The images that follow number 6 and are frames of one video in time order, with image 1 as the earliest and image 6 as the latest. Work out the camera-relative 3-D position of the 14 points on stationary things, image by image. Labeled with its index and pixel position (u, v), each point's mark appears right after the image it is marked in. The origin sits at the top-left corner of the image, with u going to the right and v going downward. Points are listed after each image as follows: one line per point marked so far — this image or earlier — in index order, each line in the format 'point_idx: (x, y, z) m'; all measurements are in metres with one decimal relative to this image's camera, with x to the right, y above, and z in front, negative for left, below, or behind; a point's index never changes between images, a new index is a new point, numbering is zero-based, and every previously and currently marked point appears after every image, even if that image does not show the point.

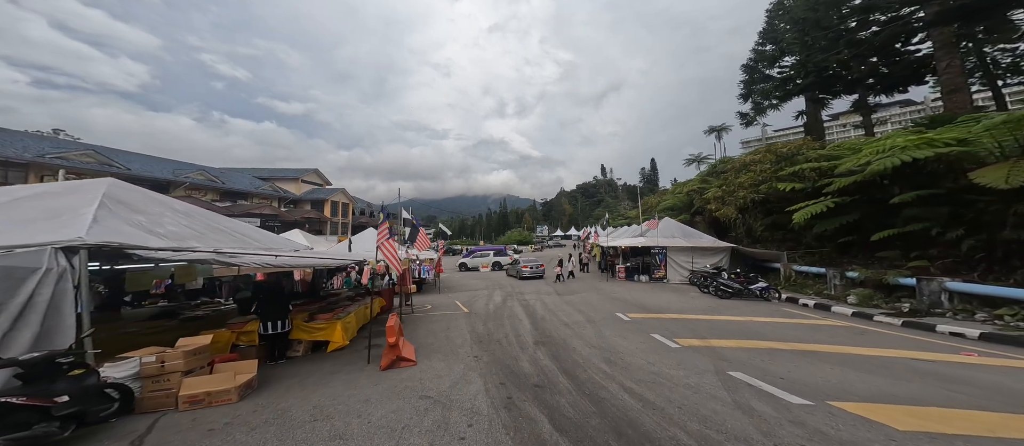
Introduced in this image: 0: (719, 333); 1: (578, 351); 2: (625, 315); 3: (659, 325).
0: (+5.1, -2.7, +8.1) m
1: (+1.4, -2.8, +7.1) m
2: (+4.0, -3.2, +11.3) m
3: (+4.3, -3.0, +9.5) m
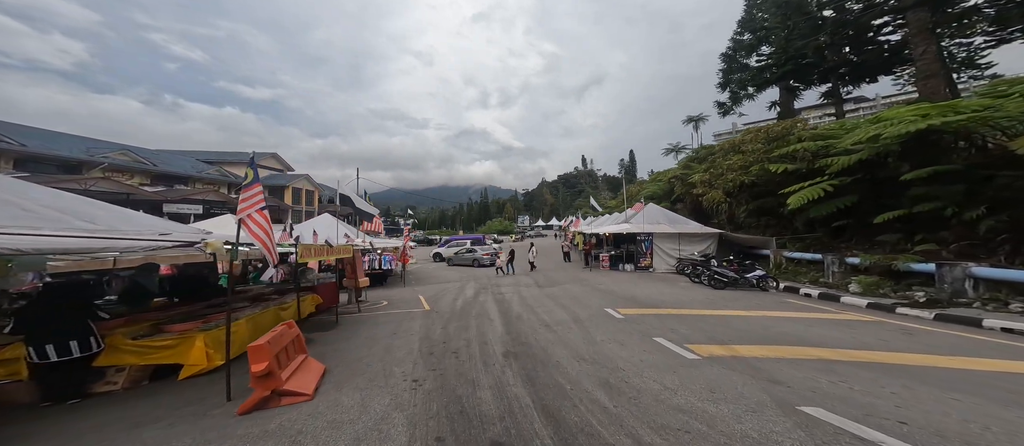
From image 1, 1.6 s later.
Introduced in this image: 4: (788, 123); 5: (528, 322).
0: (+4.4, -2.2, +6.4) m
1: (+0.8, -2.3, +5.2) m
2: (+3.1, -2.6, +9.5) m
3: (+3.5, -2.4, +7.8) m
4: (+15.2, +5.3, +17.7) m
5: (+0.5, -2.7, +8.6) m
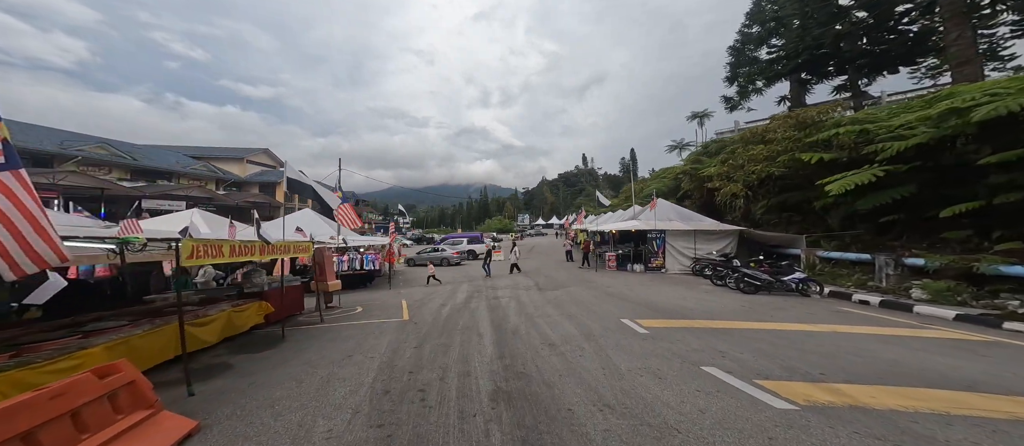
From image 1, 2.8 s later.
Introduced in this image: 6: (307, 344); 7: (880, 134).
0: (+4.3, -1.9, +4.6) m
1: (+0.7, -2.1, +3.3) m
2: (+3.0, -2.4, +7.7) m
3: (+3.4, -2.2, +5.9) m
4: (+15.1, +5.5, +15.8) m
5: (+0.4, -2.4, +6.7) m
6: (-4.0, -2.4, +6.3) m
7: (+14.1, +3.4, +12.4) m
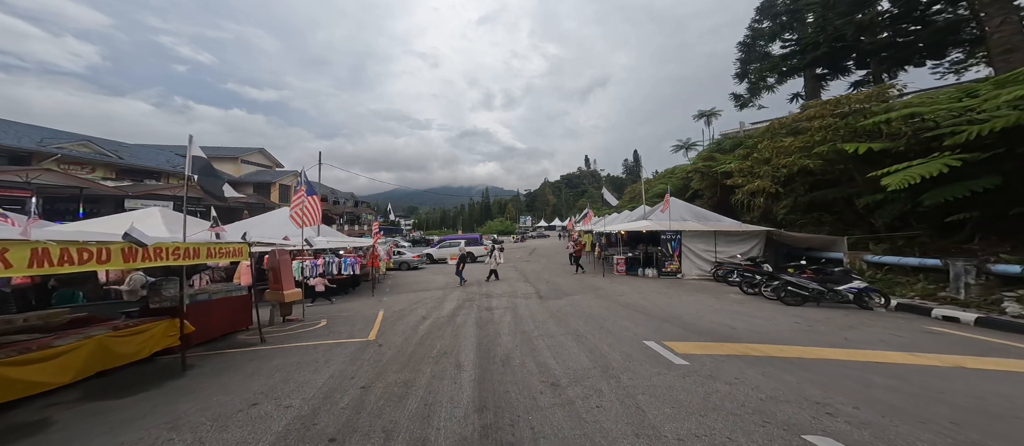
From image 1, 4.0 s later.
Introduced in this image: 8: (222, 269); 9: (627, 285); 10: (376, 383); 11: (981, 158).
0: (+4.1, -1.8, +2.7) m
1: (+0.5, -1.9, +1.5) m
2: (+2.8, -2.3, +5.8) m
3: (+3.2, -2.0, +4.1) m
4: (+15.1, +5.5, +13.9) m
5: (+0.2, -2.3, +4.9) m
6: (-4.2, -2.2, +4.5) m
7: (+14.0, +3.4, +10.5) m
8: (-11.2, -1.8, +12.6) m
9: (+5.4, -2.9, +15.1) m
10: (-2.0, -2.2, +4.5) m
11: (+13.1, +1.9, +9.1) m
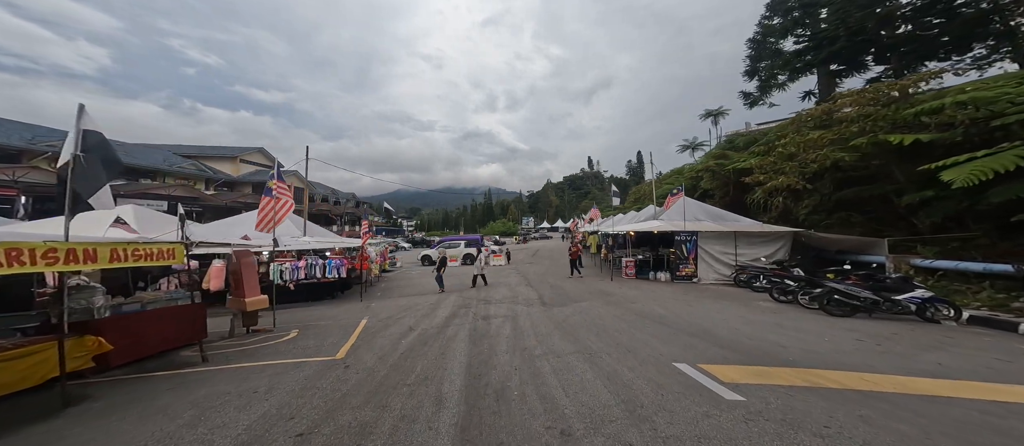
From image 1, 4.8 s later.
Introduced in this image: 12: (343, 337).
0: (+4.0, -1.7, +1.4) m
1: (+0.4, -1.8, +0.2) m
2: (+2.8, -2.2, +4.5) m
3: (+3.1, -1.9, +2.8) m
4: (+15.1, +5.5, +12.6) m
5: (+0.1, -2.2, +3.6) m
6: (-4.2, -2.1, +3.3) m
7: (+14.0, +3.5, +9.1) m
8: (-11.2, -1.7, +11.5) m
9: (+5.4, -2.9, +13.8) m
10: (-2.0, -2.1, +3.3) m
11: (+13.1, +1.9, +7.7) m
12: (-3.9, -2.6, +7.4) m
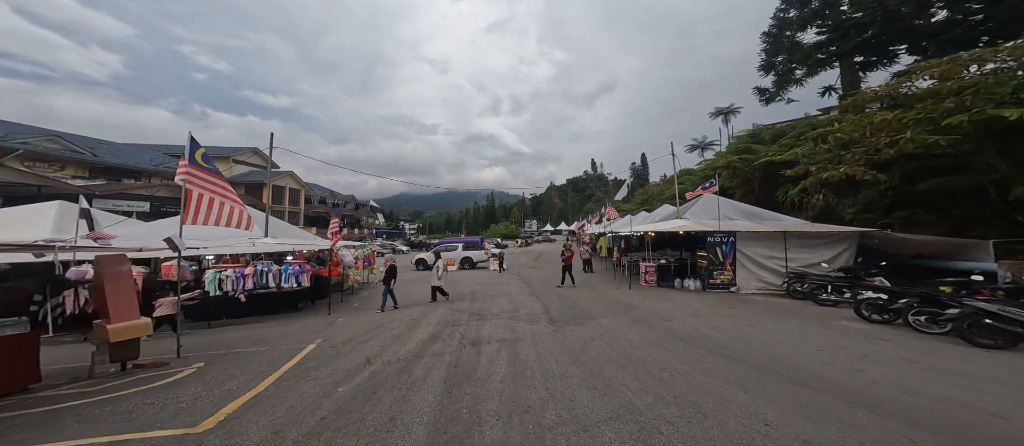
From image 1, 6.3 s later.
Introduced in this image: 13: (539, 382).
0: (+3.9, -1.4, -1.1) m
1: (+0.3, -1.5, -2.2) m
2: (+2.7, -1.9, +2.0) m
3: (+3.0, -1.7, +0.3) m
4: (+15.1, +5.6, +10.0) m
5: (0.0, -2.0, +1.2) m
6: (-4.3, -1.9, +0.8) m
7: (+14.0, +3.6, +6.6) m
8: (-11.2, -1.5, +9.1) m
9: (+5.4, -2.8, +11.3) m
10: (-2.1, -1.9, +0.8) m
11: (+13.1, +2.1, +5.2) m
12: (-3.9, -2.4, +5.0) m
13: (+0.4, -2.4, +4.9) m
